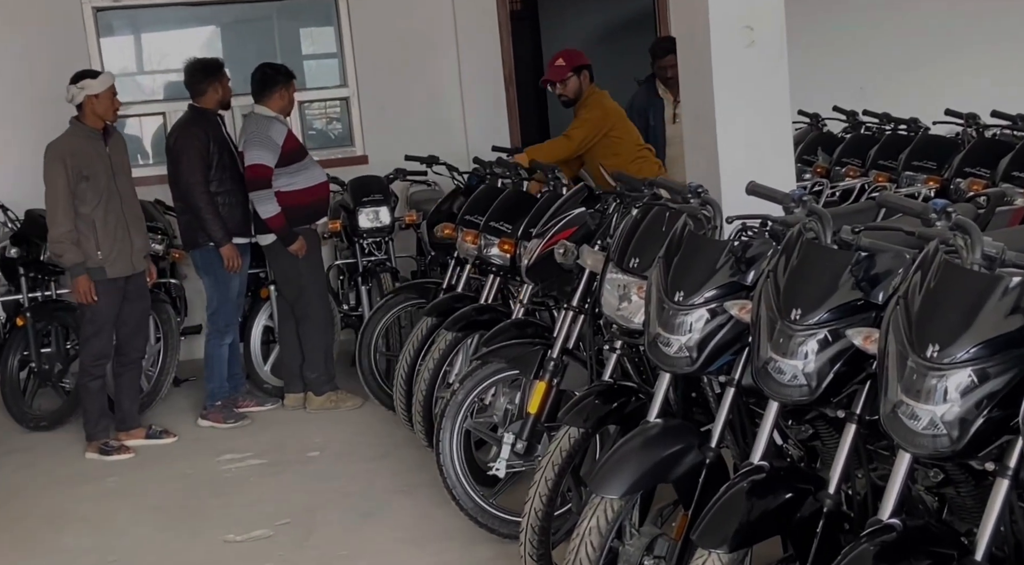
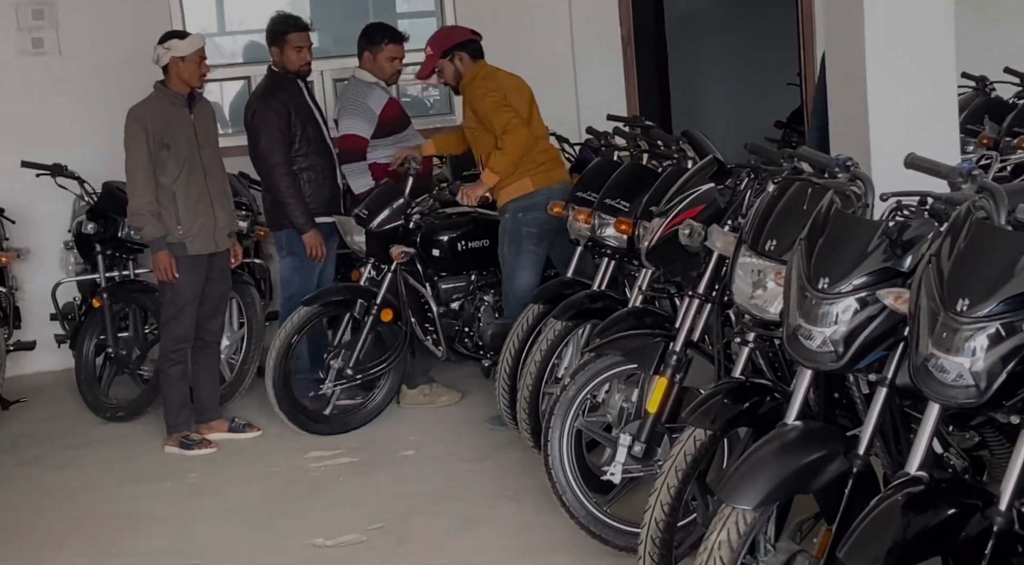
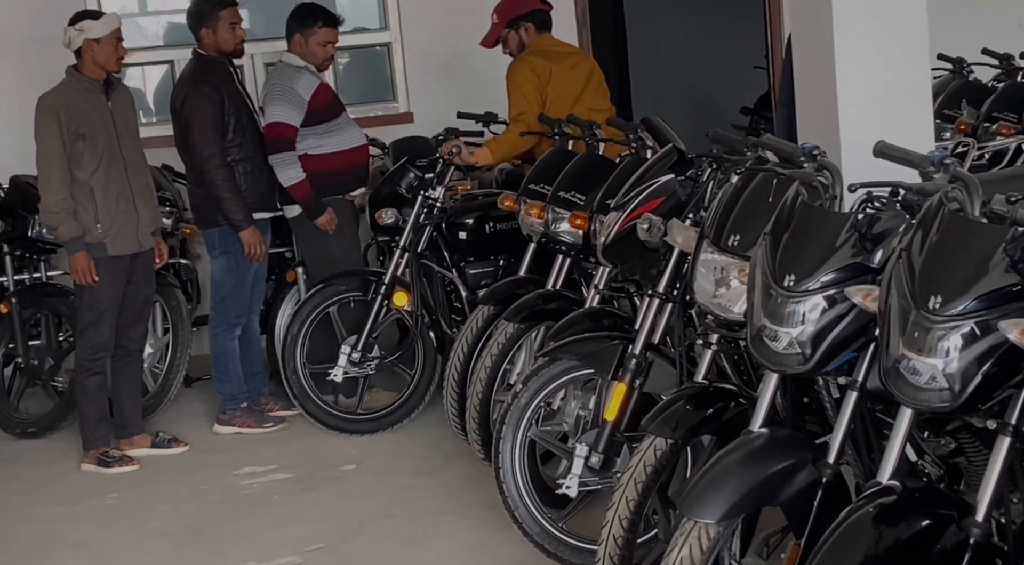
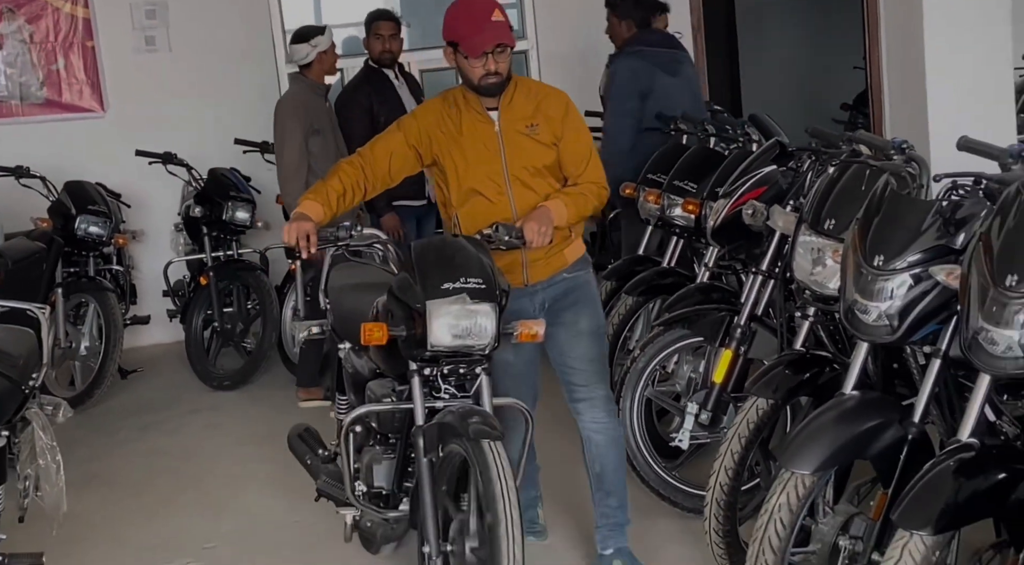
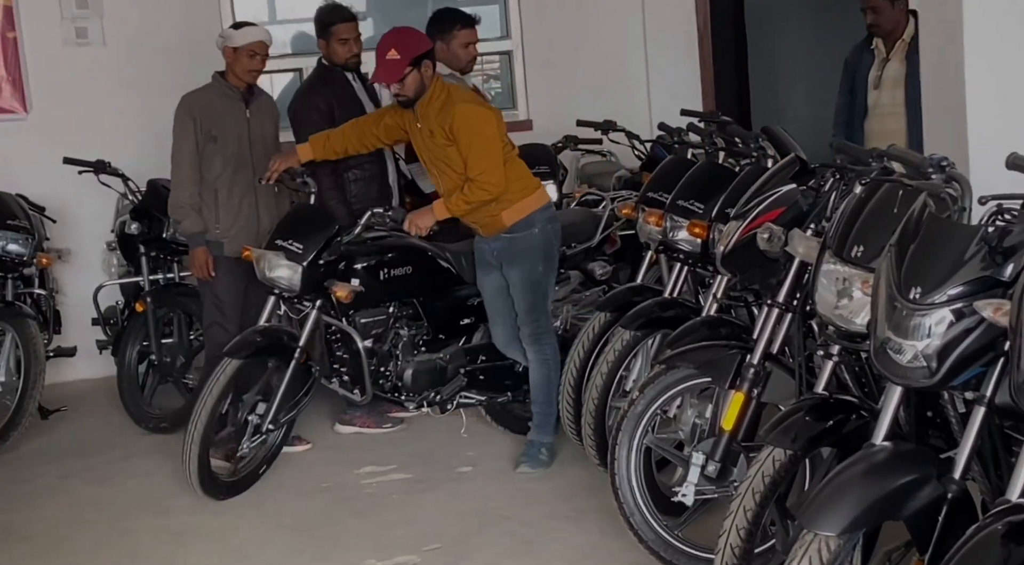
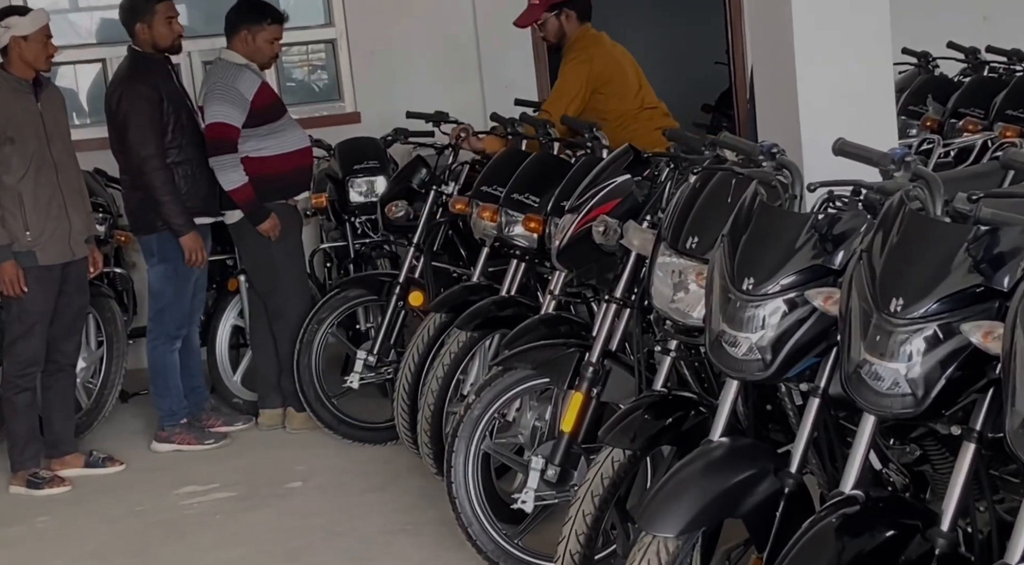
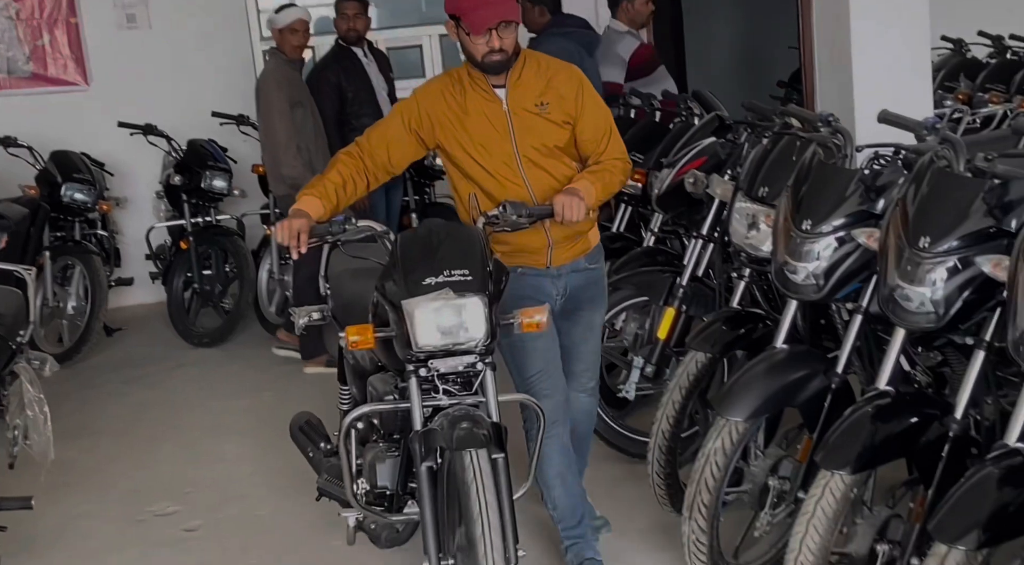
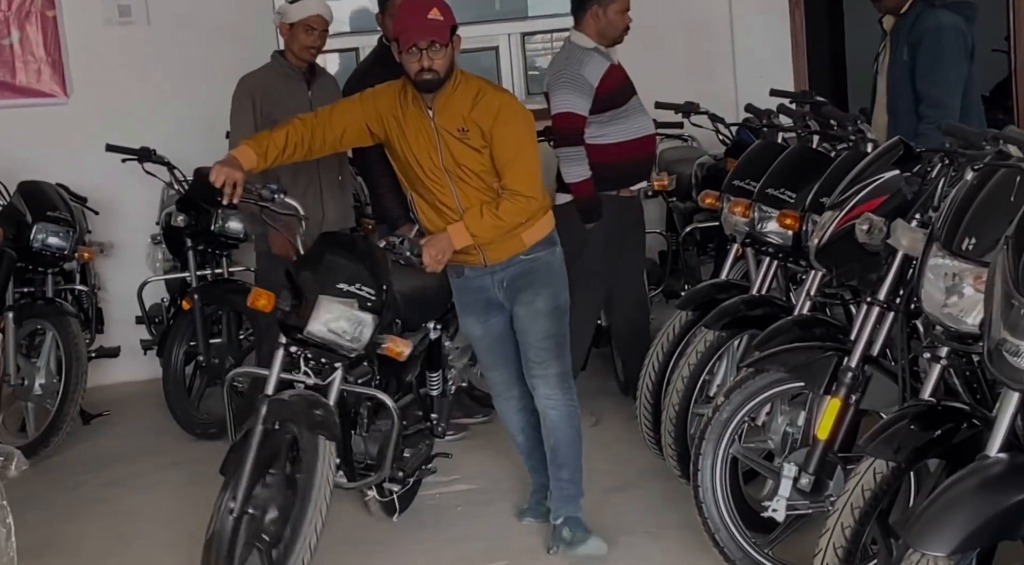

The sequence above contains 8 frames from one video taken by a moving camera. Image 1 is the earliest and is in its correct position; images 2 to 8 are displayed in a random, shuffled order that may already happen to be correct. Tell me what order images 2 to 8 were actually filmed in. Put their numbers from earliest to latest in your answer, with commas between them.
6, 3, 2, 5, 8, 4, 7
